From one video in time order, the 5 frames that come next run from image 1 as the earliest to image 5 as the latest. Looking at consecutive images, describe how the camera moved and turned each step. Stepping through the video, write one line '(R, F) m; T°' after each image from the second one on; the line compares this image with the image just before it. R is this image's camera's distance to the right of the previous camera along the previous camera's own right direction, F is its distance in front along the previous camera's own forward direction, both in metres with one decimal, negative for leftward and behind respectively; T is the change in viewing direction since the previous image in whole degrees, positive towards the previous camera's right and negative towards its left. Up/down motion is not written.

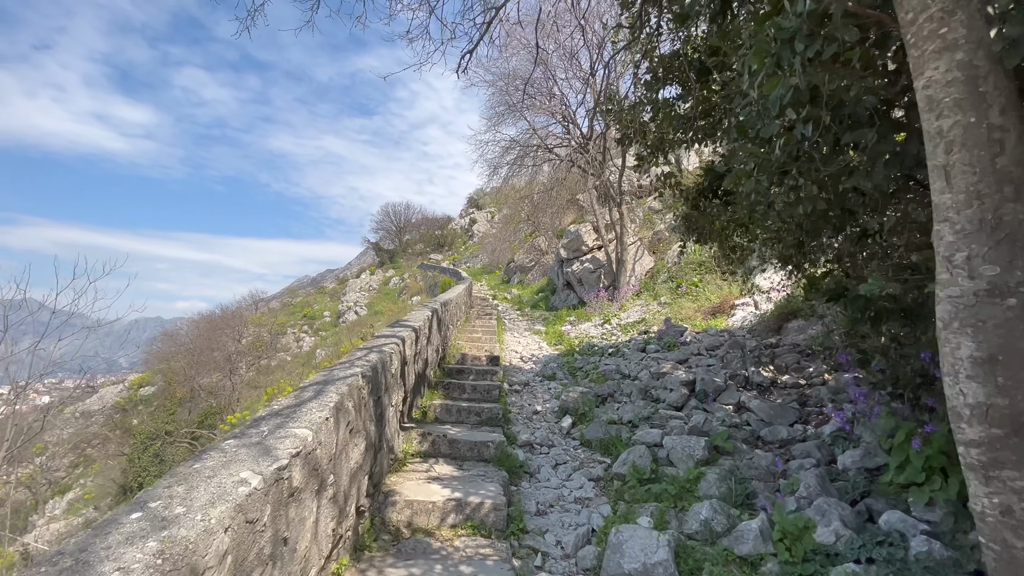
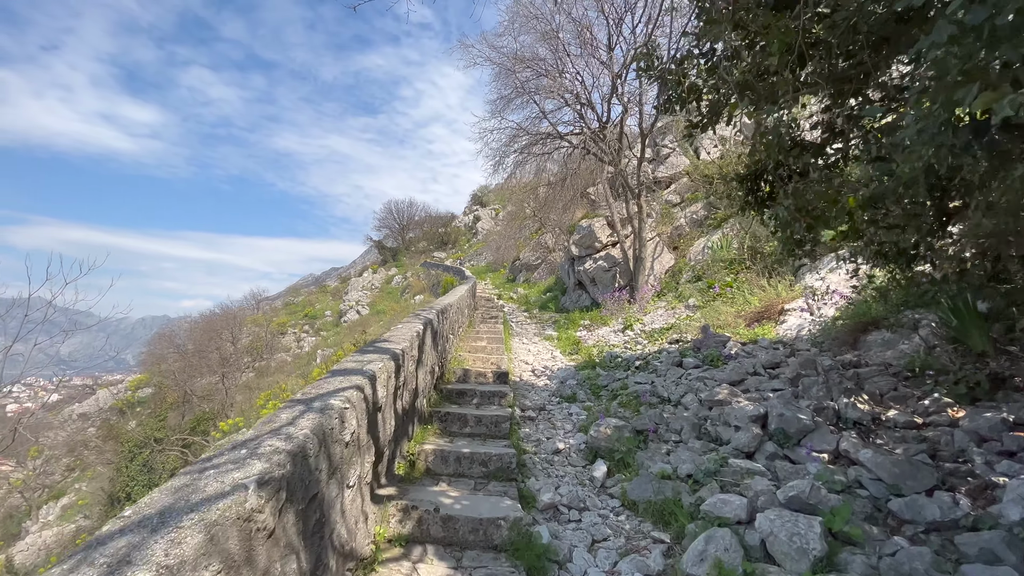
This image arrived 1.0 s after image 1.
(-0.1, +1.1) m; -1°
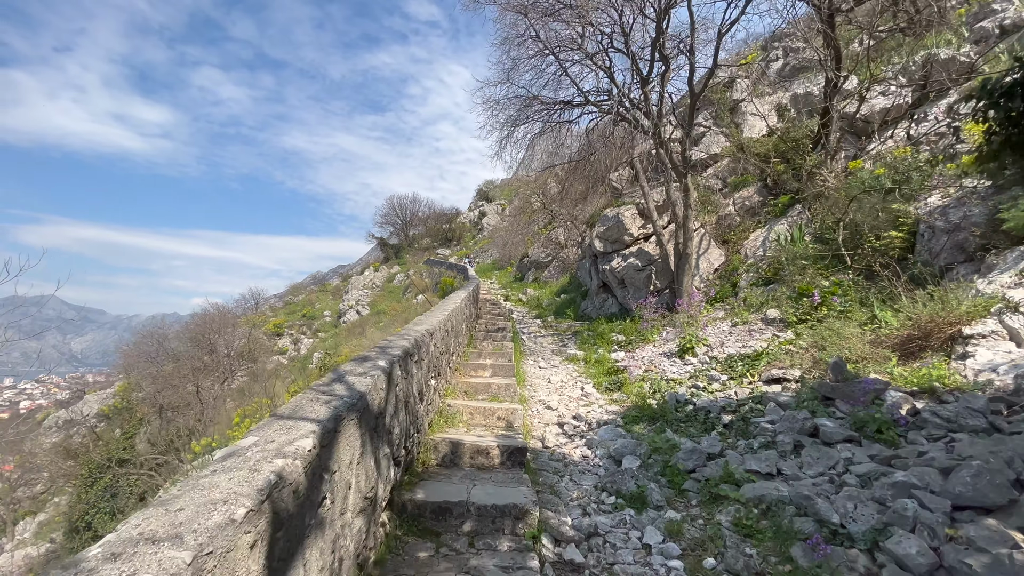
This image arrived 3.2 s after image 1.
(-0.1, +2.3) m; -1°
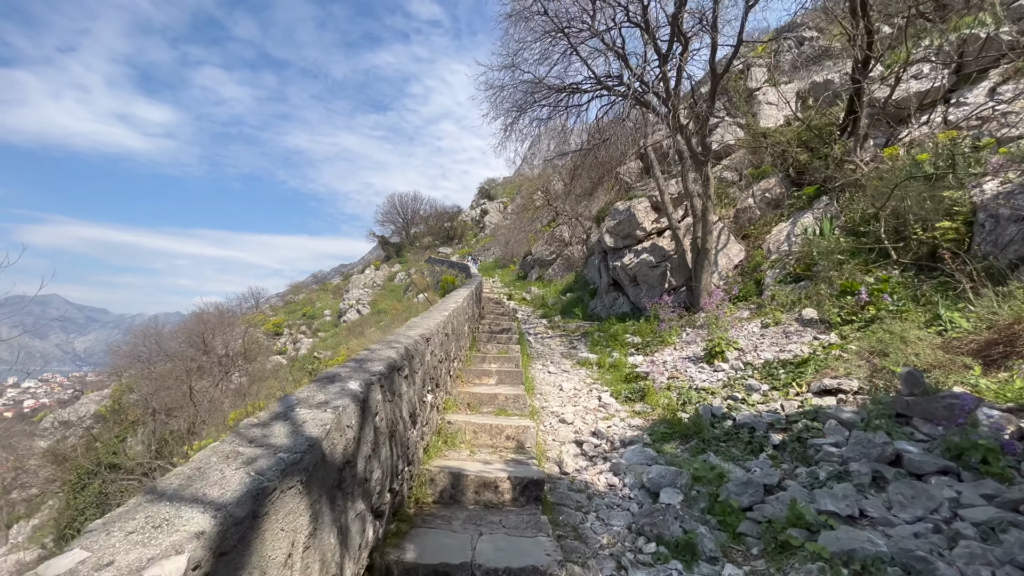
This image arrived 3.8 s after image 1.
(-0.1, +0.6) m; 0°
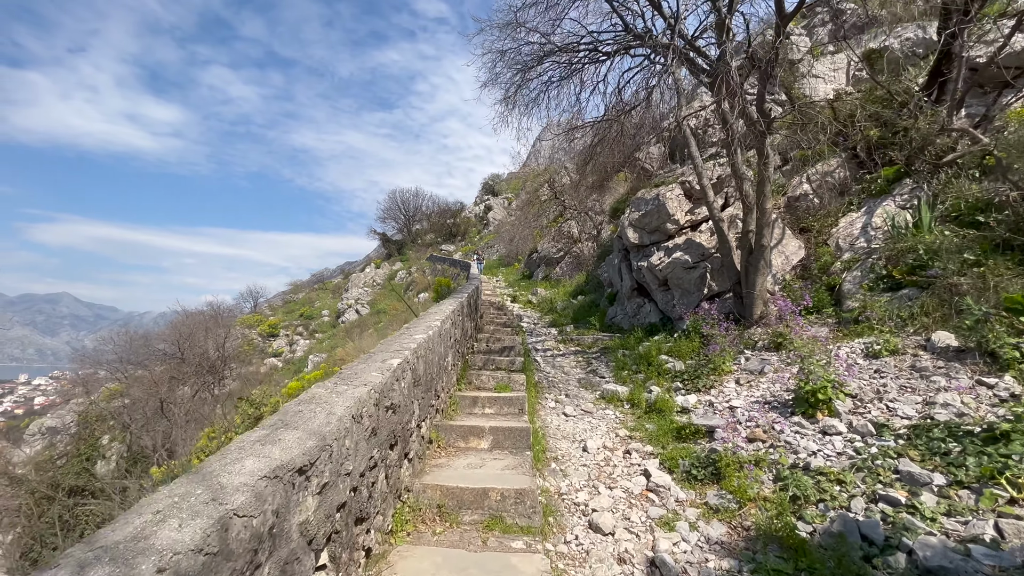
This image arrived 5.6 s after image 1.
(0.0, +1.7) m; -1°
